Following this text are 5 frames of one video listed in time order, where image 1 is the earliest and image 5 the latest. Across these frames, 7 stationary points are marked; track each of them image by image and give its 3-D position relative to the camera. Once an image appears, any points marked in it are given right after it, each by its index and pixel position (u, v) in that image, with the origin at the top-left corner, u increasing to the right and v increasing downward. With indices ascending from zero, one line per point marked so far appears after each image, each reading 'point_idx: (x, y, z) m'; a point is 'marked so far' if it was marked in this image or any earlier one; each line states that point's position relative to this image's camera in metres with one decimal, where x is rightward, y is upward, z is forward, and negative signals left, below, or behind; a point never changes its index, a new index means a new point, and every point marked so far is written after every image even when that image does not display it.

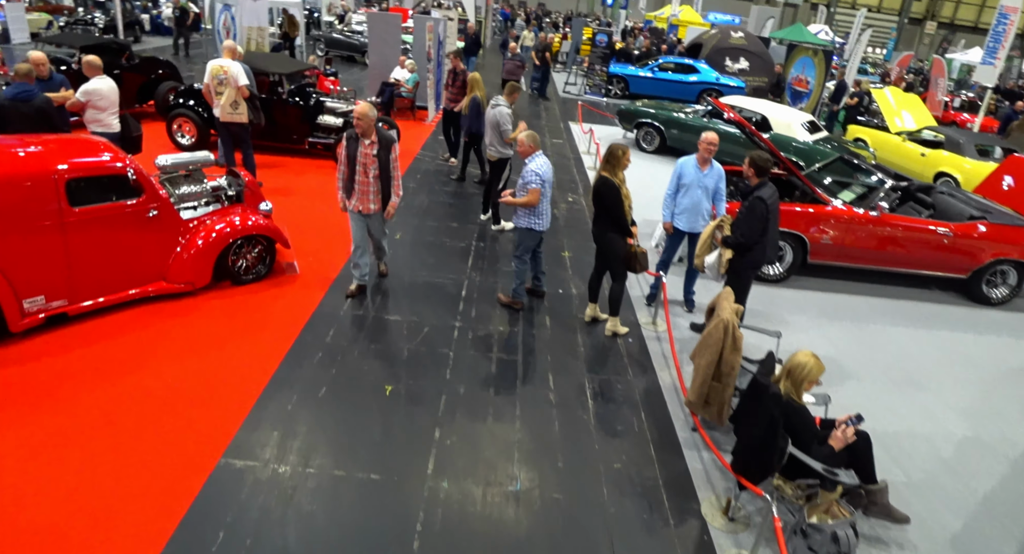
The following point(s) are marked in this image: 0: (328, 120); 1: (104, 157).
0: (-3.0, +2.6, +10.3) m
1: (-3.2, +1.0, +5.1) m
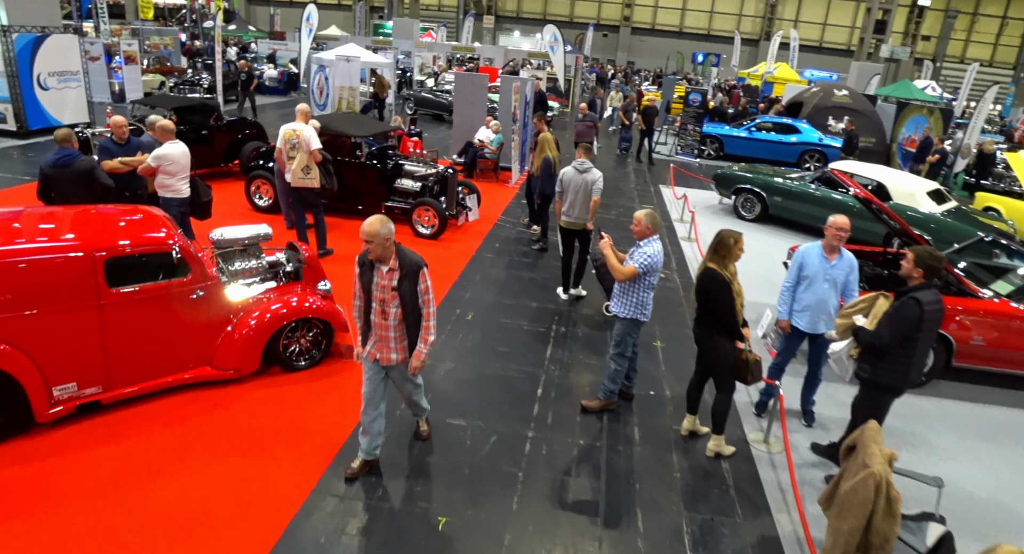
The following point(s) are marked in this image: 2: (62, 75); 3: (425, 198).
0: (-1.7, +1.5, +9.9) m
1: (-2.6, +0.3, +4.6) m
2: (-9.5, +4.3, +13.1) m
3: (-1.3, +1.3, +9.8) m
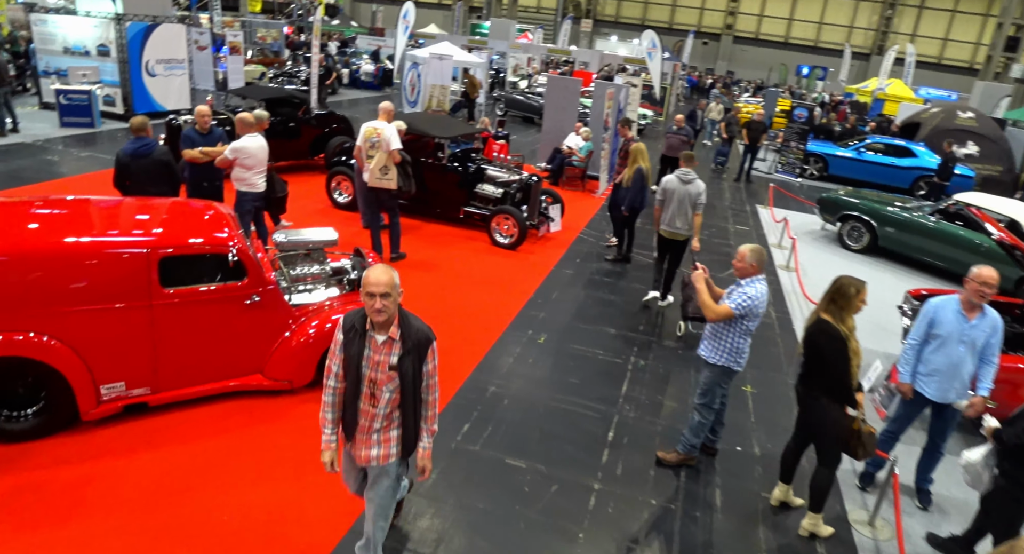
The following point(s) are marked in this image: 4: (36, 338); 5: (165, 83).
0: (-0.4, +1.3, +9.5) m
1: (-2.0, +0.3, +4.4) m
2: (-7.5, +4.7, +13.7) m
3: (-0.1, +1.1, +9.4) m
4: (-2.9, -0.4, +3.7) m
5: (-7.6, +4.3, +13.7) m
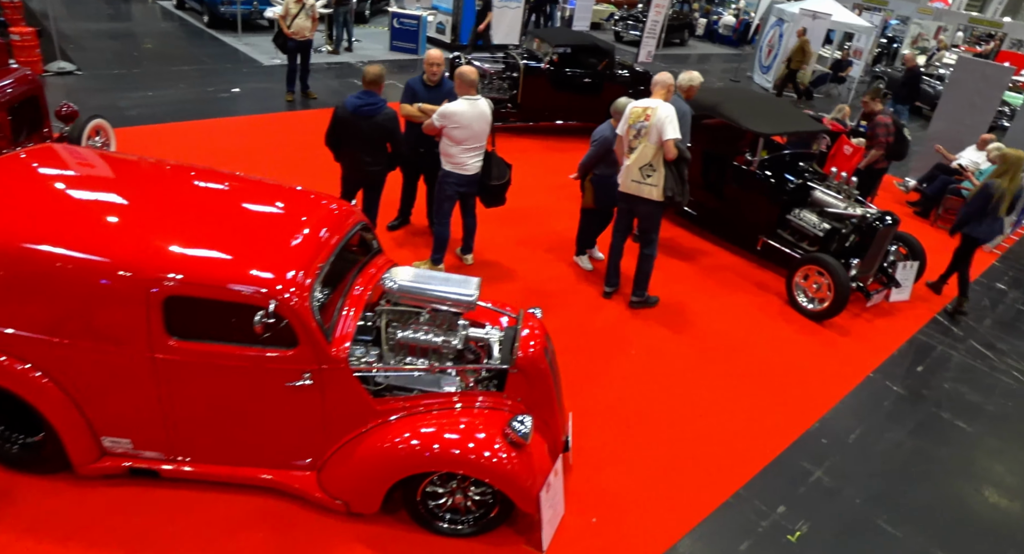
0: (+3.1, +0.6, +6.5) m
1: (-1.0, 0.0, +2.8) m
2: (-0.2, +5.8, +12.9) m
3: (+3.2, +0.3, +6.3) m
4: (-2.2, -0.4, +2.7) m
5: (-0.4, +5.4, +13.0) m
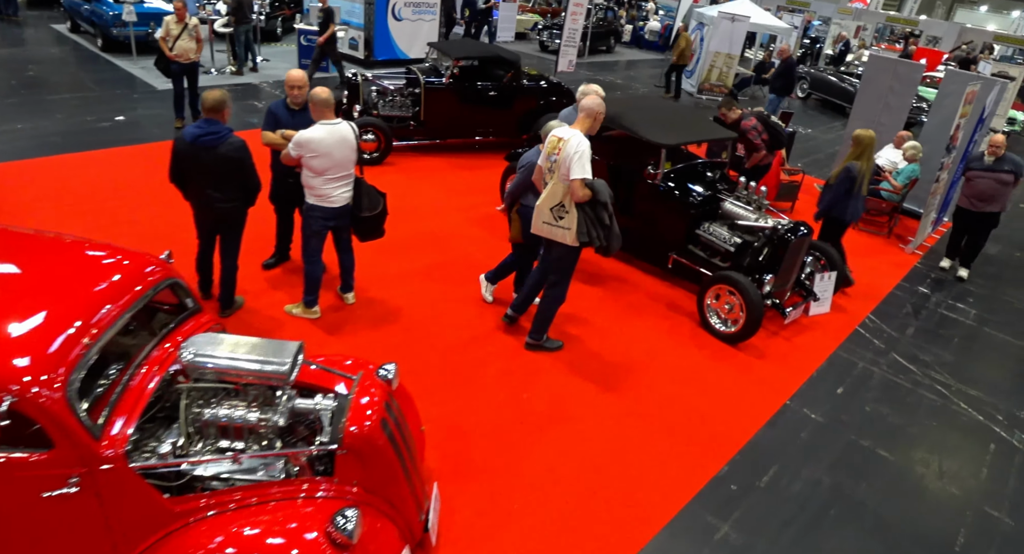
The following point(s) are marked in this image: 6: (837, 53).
0: (+2.1, +0.4, +6.2) m
1: (-1.7, -0.3, +2.2) m
2: (-1.9, +5.4, +12.4) m
3: (+2.3, +0.1, +6.0) m
4: (-2.8, -0.7, +2.1) m
5: (-2.1, +5.0, +12.6) m
6: (+9.3, +6.3, +17.7) m
